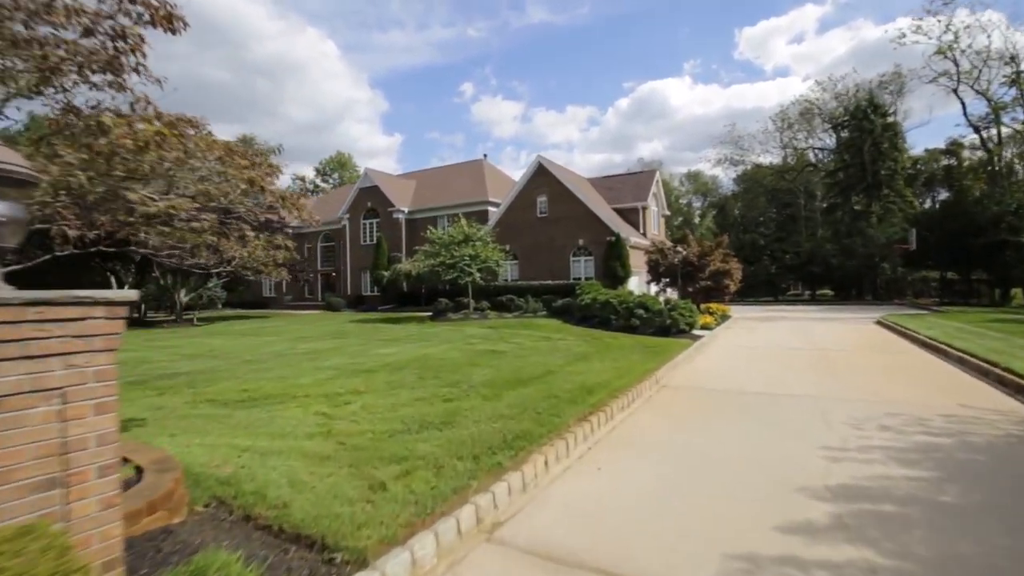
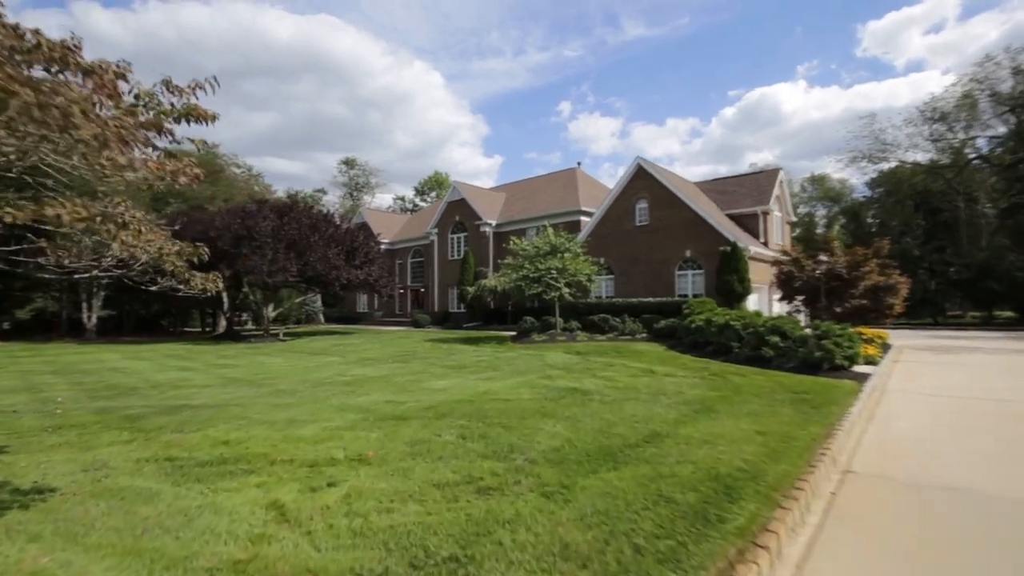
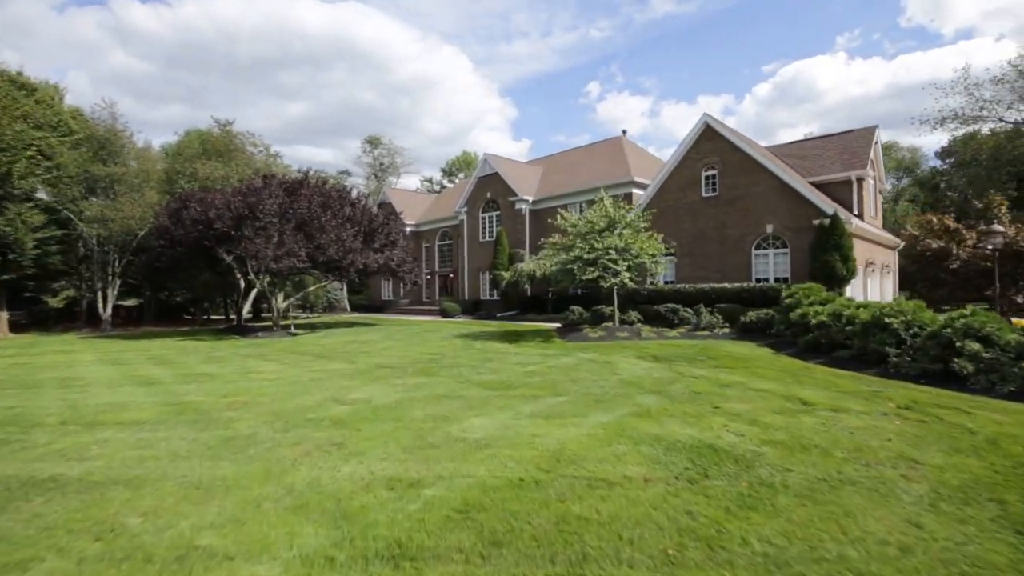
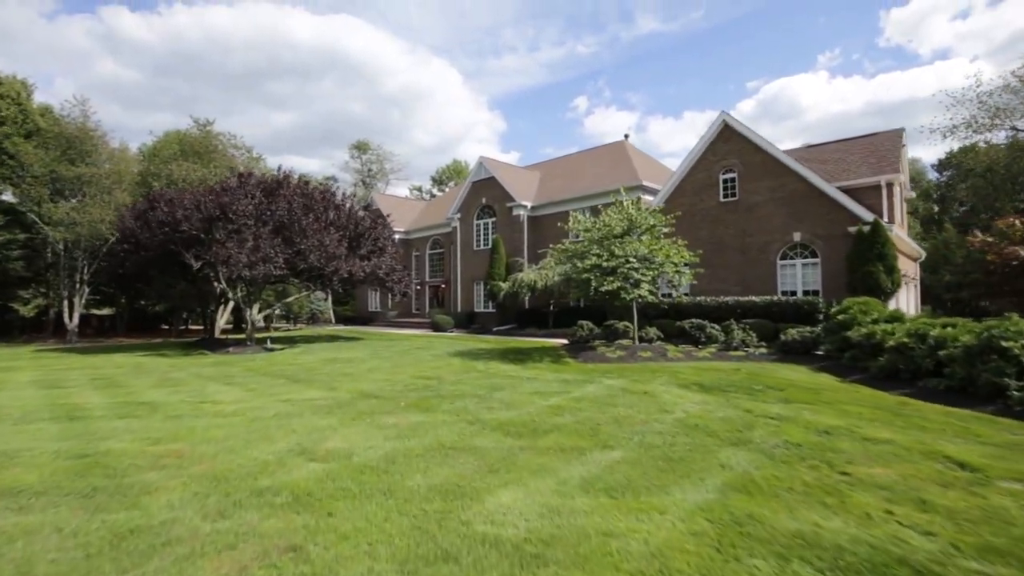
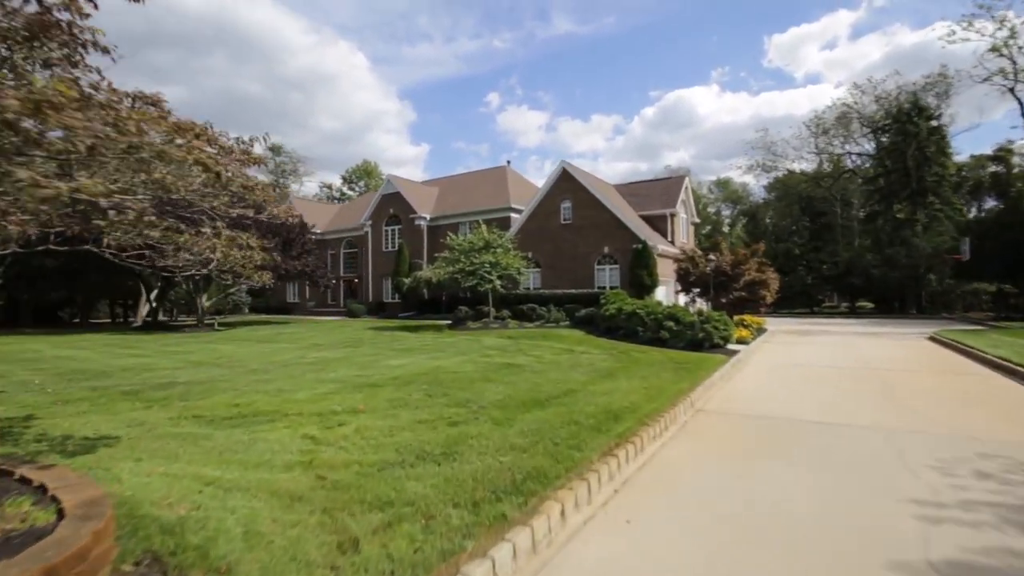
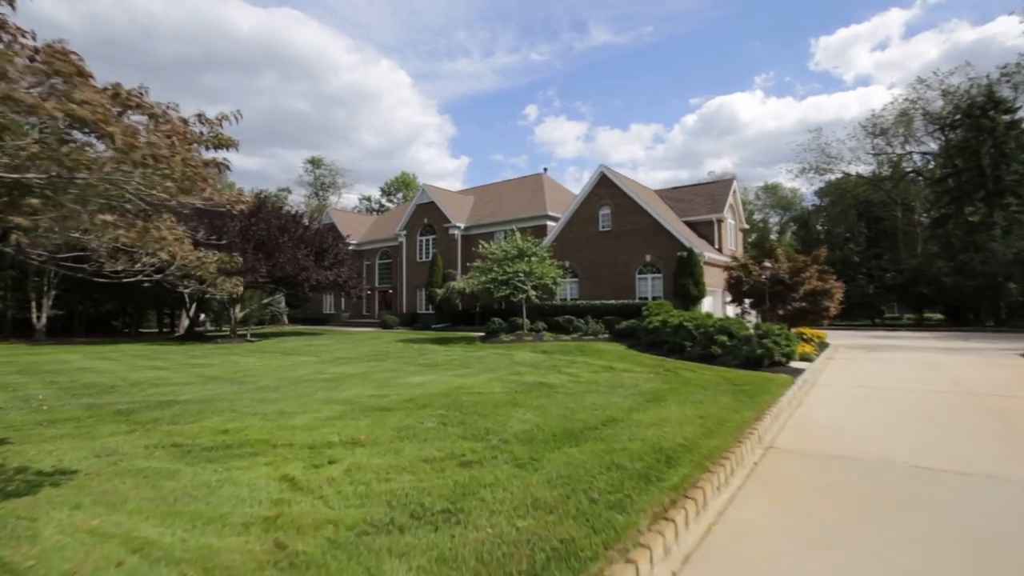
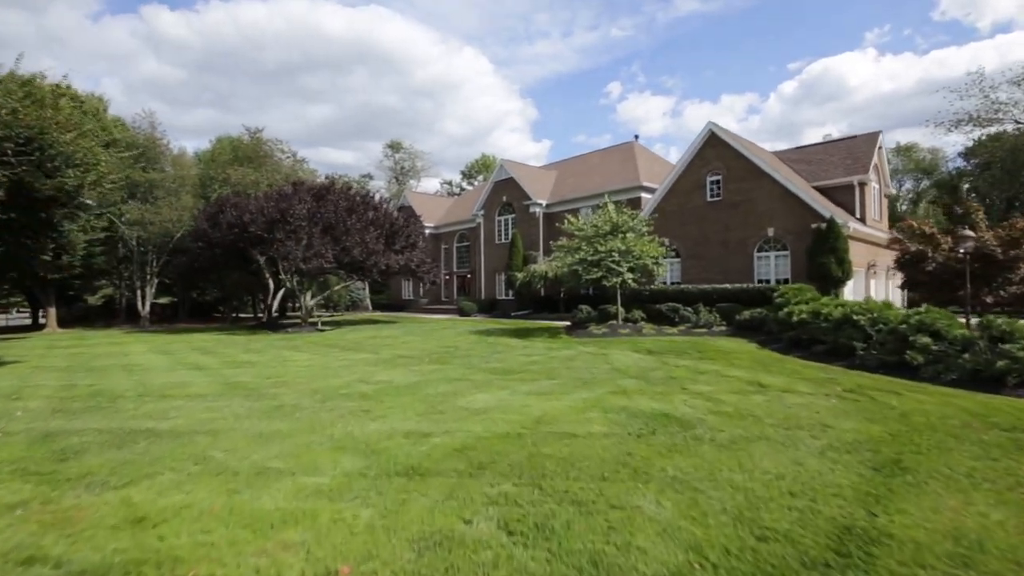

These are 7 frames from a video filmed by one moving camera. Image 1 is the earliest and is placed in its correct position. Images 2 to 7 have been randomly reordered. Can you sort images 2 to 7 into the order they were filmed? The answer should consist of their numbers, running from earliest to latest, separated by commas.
5, 6, 2, 7, 3, 4
